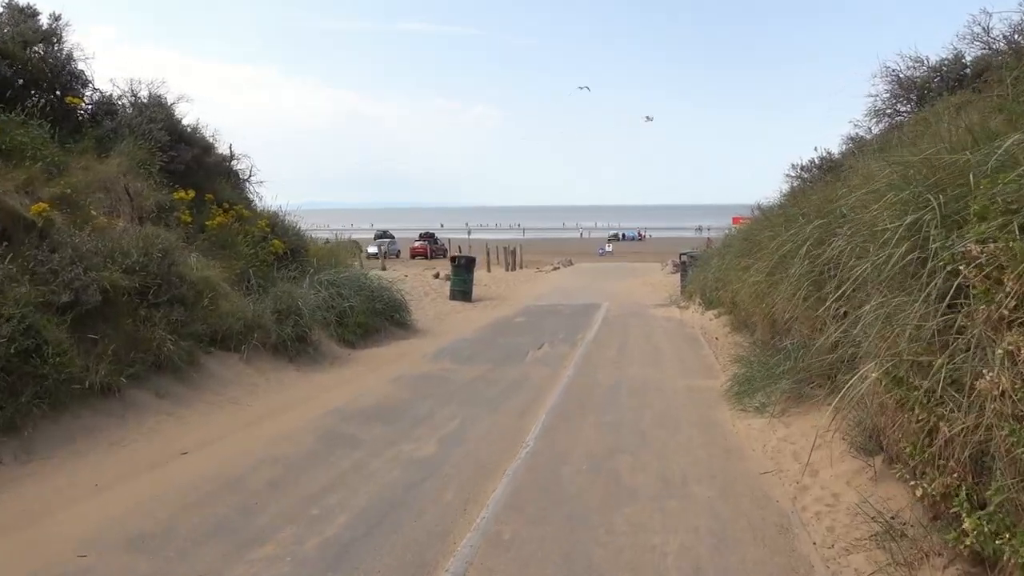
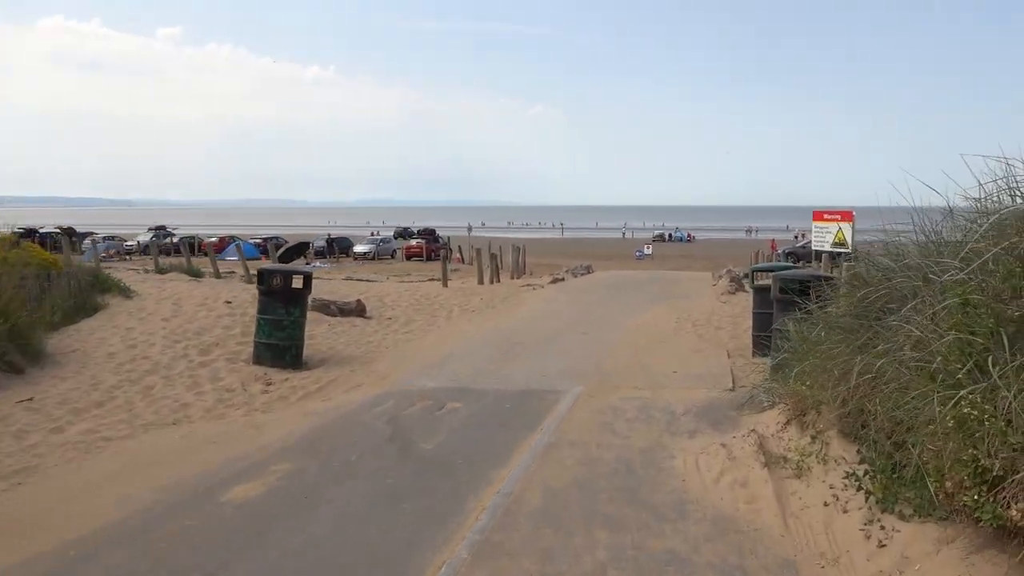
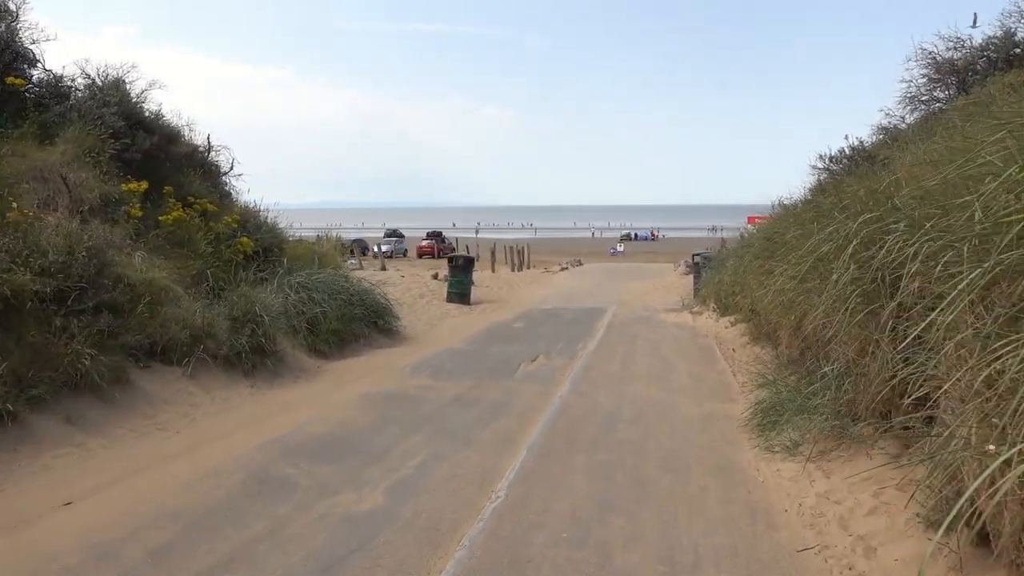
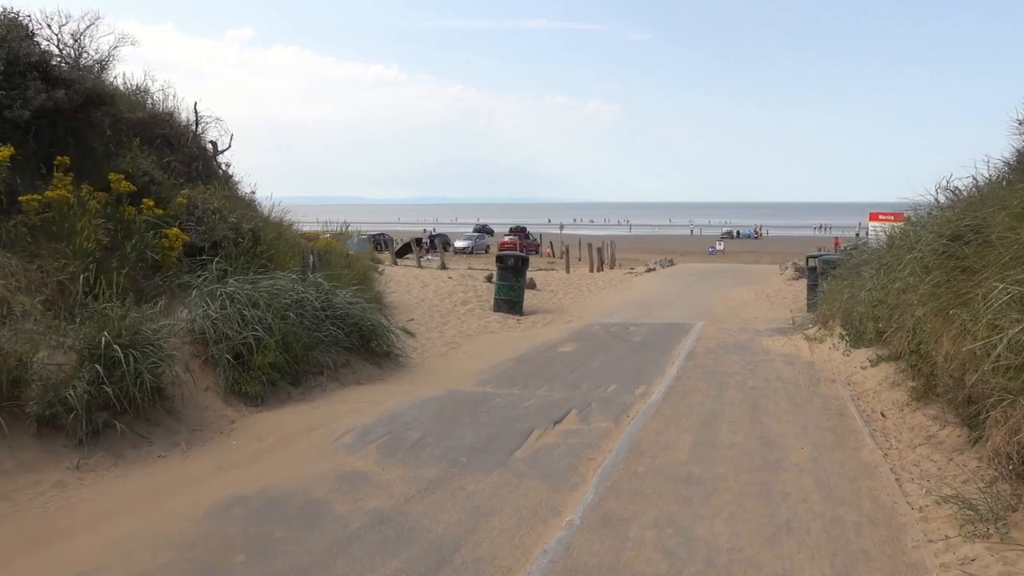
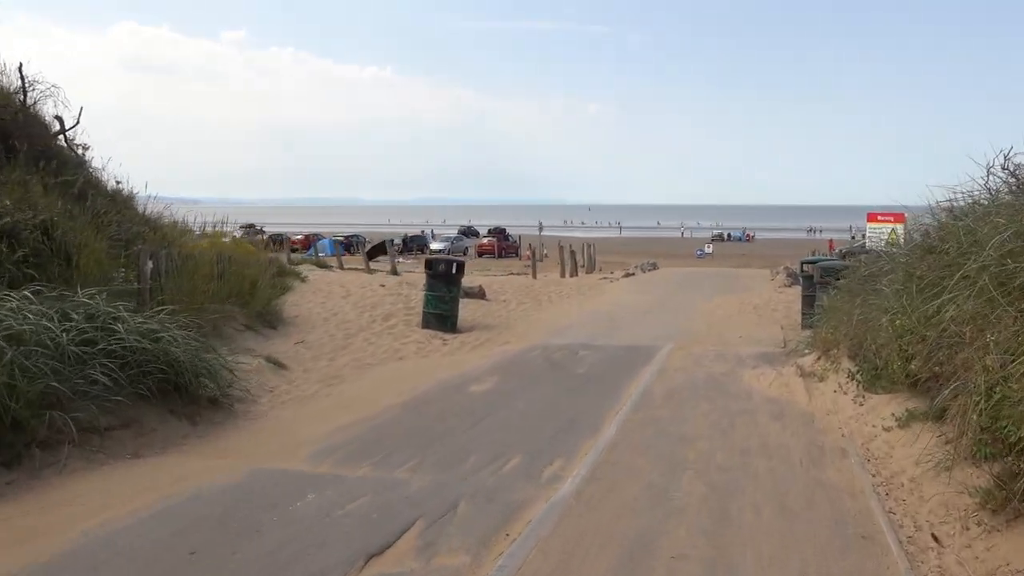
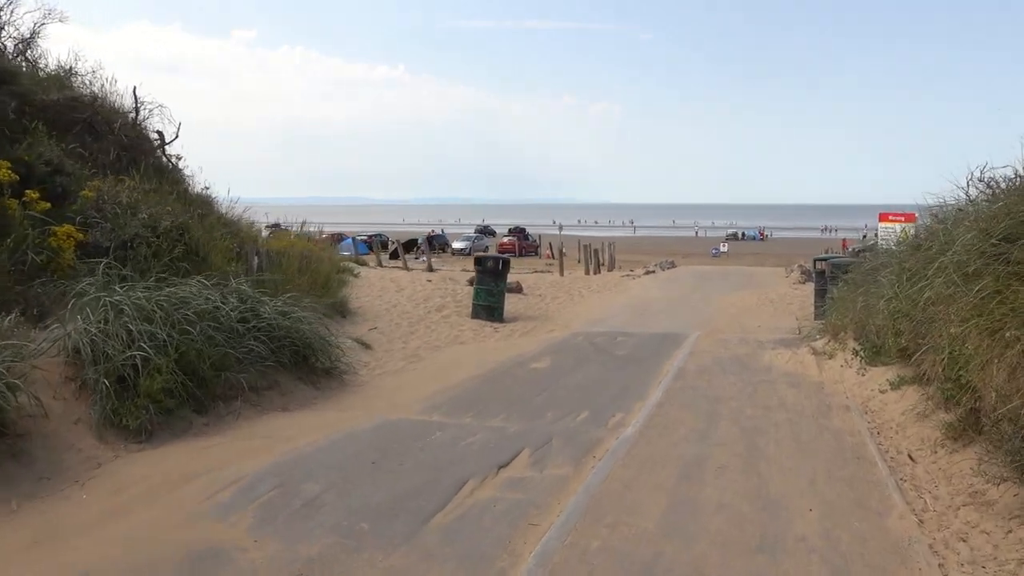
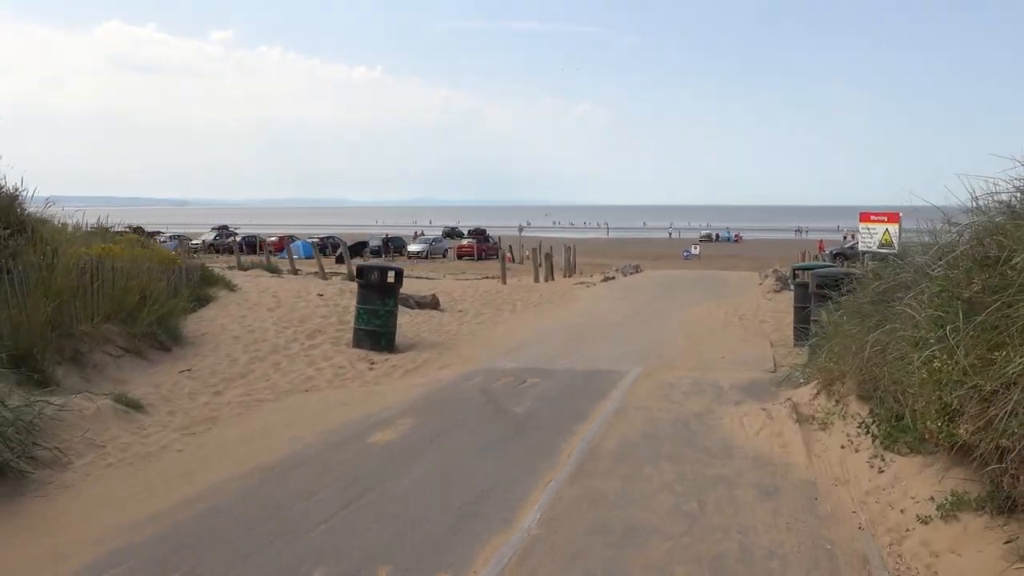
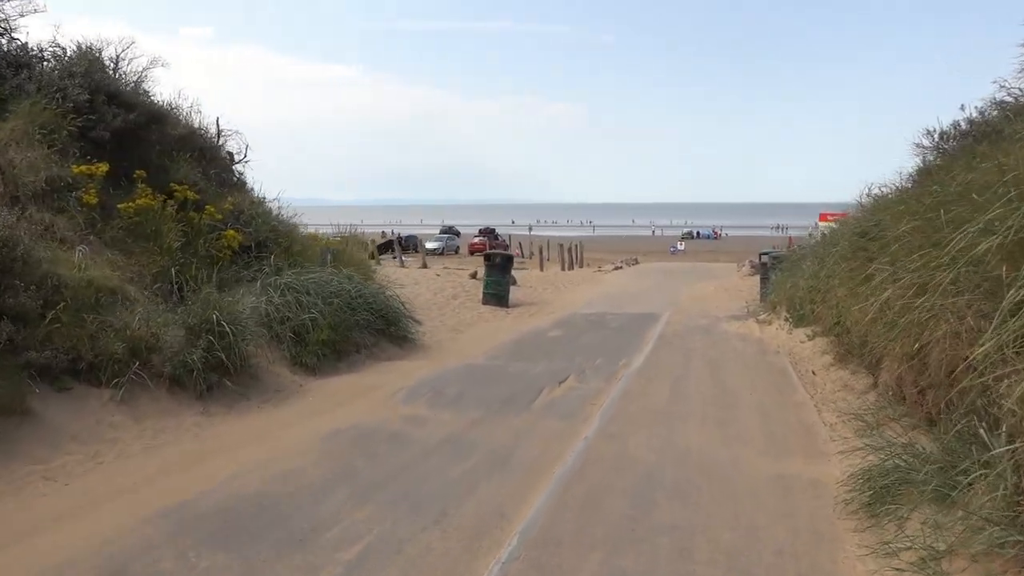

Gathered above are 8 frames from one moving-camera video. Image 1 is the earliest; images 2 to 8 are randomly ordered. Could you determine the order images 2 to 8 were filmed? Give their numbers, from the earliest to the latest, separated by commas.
3, 8, 4, 6, 5, 7, 2
